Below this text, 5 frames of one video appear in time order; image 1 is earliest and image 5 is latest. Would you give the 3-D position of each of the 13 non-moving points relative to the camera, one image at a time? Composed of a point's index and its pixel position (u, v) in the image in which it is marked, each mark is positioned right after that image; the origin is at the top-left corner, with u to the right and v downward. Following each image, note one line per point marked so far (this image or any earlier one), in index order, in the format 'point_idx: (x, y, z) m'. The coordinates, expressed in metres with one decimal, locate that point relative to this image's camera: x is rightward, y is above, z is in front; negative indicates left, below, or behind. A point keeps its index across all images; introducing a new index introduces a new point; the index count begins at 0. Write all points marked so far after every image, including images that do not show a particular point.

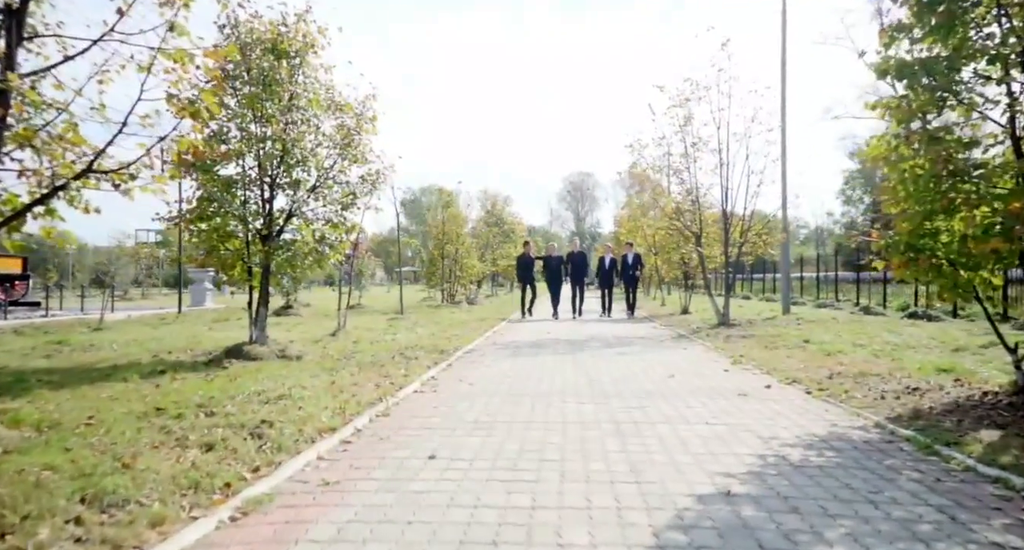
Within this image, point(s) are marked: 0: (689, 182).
0: (+5.2, +2.7, +17.6) m
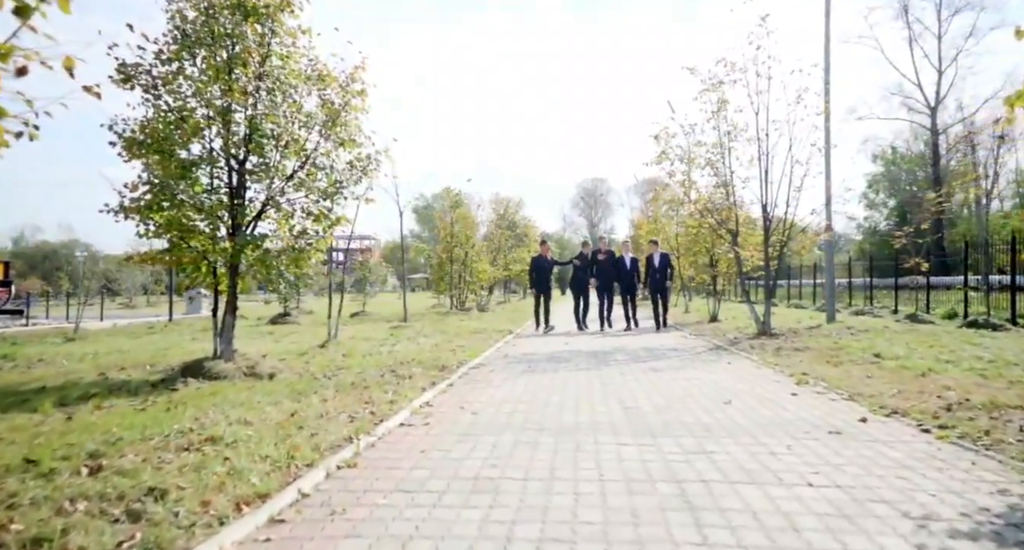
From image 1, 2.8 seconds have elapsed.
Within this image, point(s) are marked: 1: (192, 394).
0: (+5.5, +2.6, +15.8) m
1: (-3.7, -1.4, +6.9) m
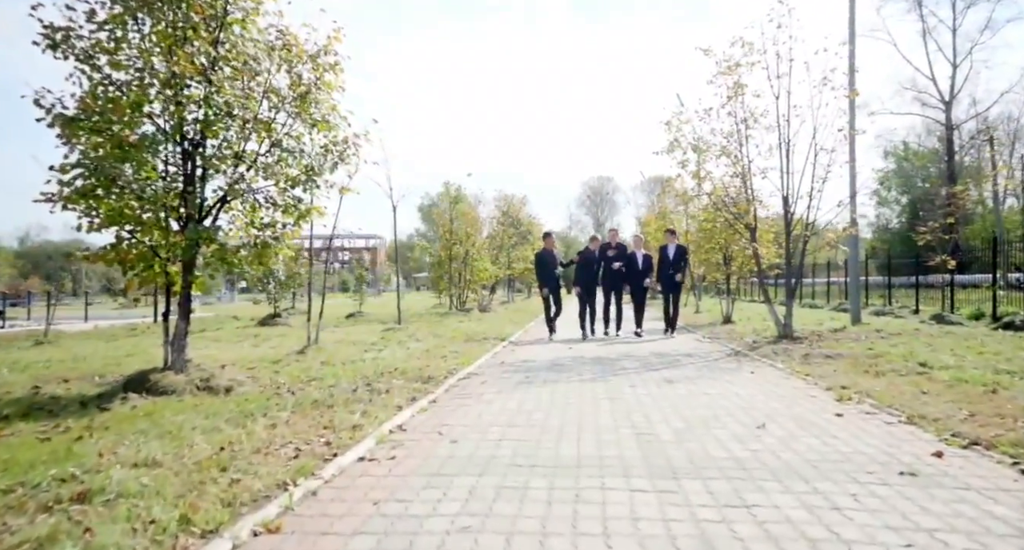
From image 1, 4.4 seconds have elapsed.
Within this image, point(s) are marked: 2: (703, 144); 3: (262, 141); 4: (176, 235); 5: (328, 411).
0: (+5.5, +2.7, +14.6) m
1: (-3.8, -1.4, +5.8) m
2: (+4.6, +3.2, +14.6) m
3: (-3.4, +1.8, +8.1) m
4: (-4.2, +0.5, +7.6) m
5: (-1.8, -1.3, +6.0) m
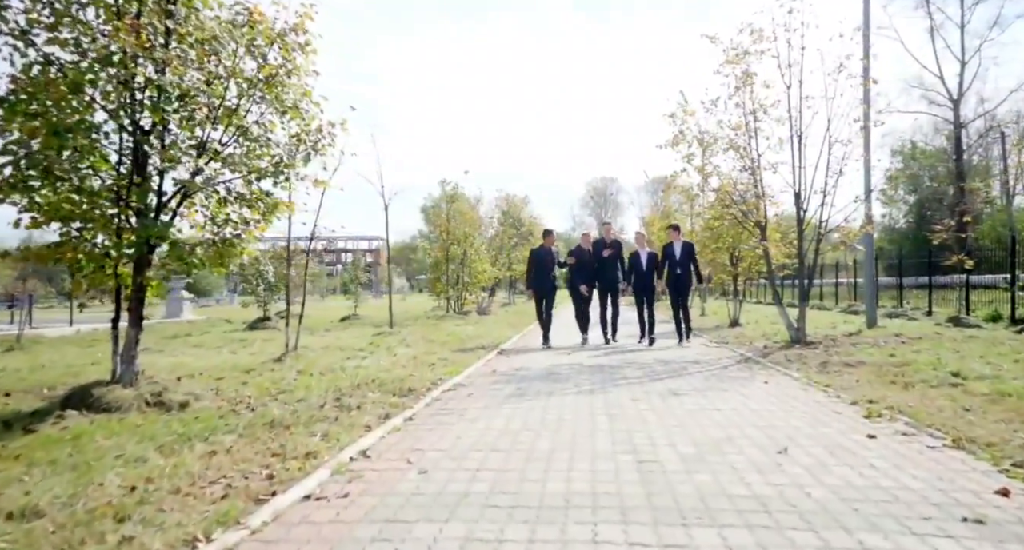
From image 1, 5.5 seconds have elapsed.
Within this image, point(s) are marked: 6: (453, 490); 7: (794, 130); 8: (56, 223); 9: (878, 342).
0: (+5.4, +2.7, +13.8) m
1: (-3.9, -1.4, +5.1) m
2: (+4.5, +3.2, +13.8) m
3: (-3.5, +1.8, +7.3) m
4: (-4.4, +0.5, +6.8) m
5: (-2.0, -1.4, +5.2) m
6: (-0.4, -1.5, +4.1) m
7: (+6.2, +3.2, +13.3) m
8: (-5.0, +0.6, +6.5) m
9: (+7.3, -1.3, +12.0) m
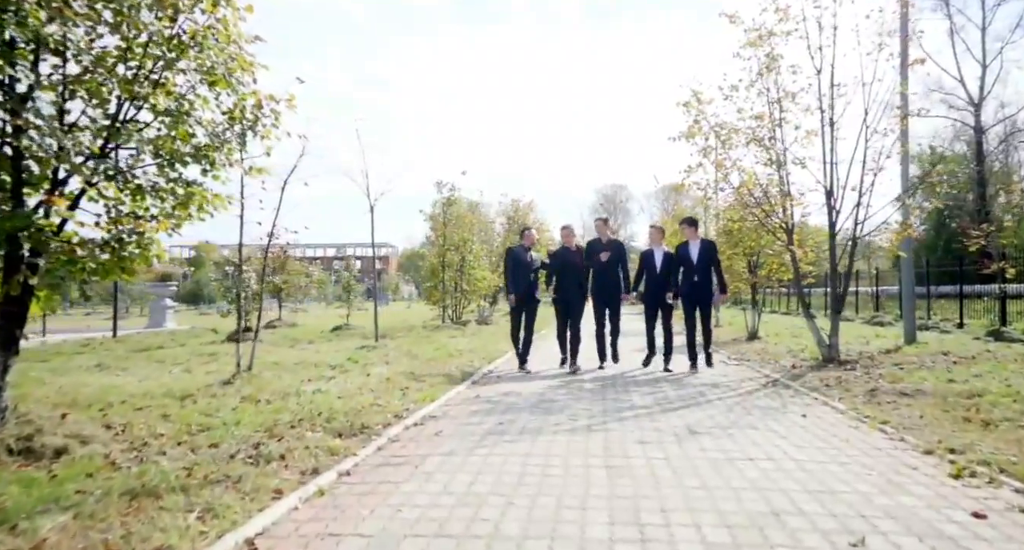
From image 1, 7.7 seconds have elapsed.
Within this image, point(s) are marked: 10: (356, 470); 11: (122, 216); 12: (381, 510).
0: (+5.3, +2.5, +12.3) m
1: (-4.2, -1.4, +3.6) m
2: (+4.4, +3.0, +12.3) m
3: (-3.7, +1.7, +5.9) m
4: (-4.6, +0.4, +5.4) m
5: (-2.2, -1.4, +3.7) m
6: (-0.7, -1.5, +2.6) m
7: (+6.1, +3.0, +11.8) m
8: (-5.2, +0.5, +5.1) m
9: (+7.2, -1.5, +10.4) m
10: (-1.2, -1.6, +4.8) m
11: (-3.9, +0.6, +6.0) m
12: (-0.8, -1.5, +4.0) m
